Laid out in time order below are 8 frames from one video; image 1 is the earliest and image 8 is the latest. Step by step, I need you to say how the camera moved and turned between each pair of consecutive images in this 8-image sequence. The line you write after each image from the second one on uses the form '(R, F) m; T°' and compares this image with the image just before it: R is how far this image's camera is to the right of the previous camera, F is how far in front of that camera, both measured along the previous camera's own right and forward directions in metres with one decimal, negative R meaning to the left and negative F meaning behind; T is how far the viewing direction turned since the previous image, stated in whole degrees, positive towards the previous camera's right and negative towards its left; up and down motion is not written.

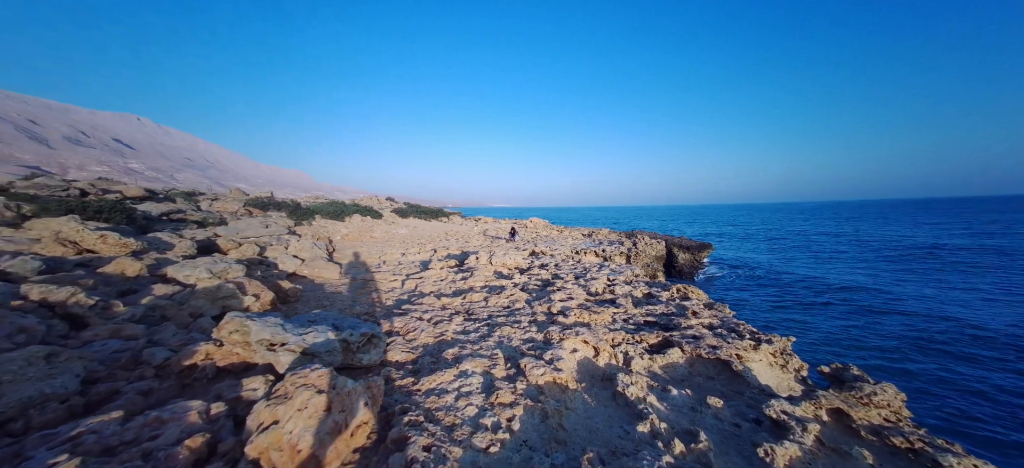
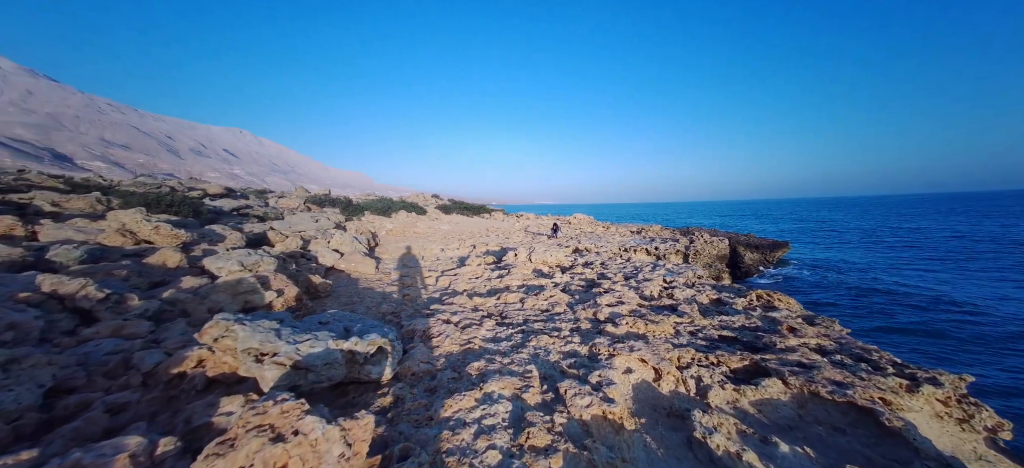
(0.0, +0.6) m; -8°
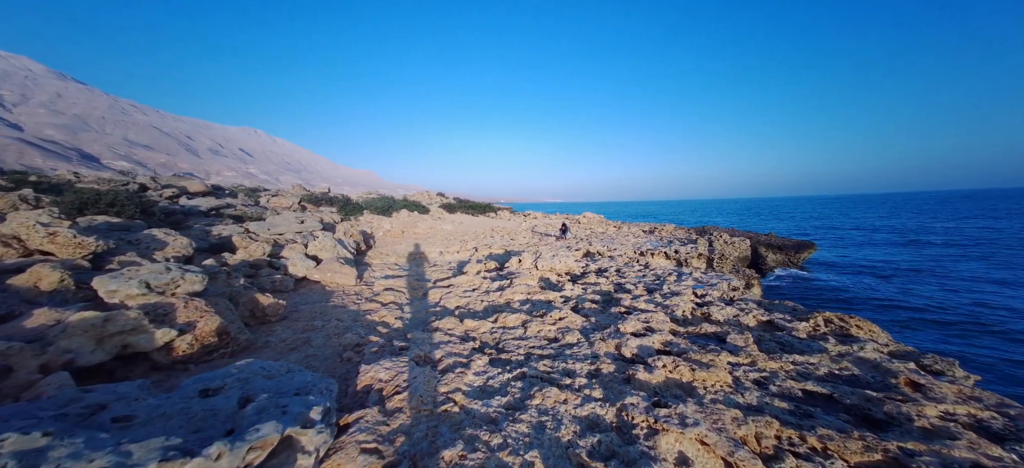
(+0.1, +1.0) m; -1°
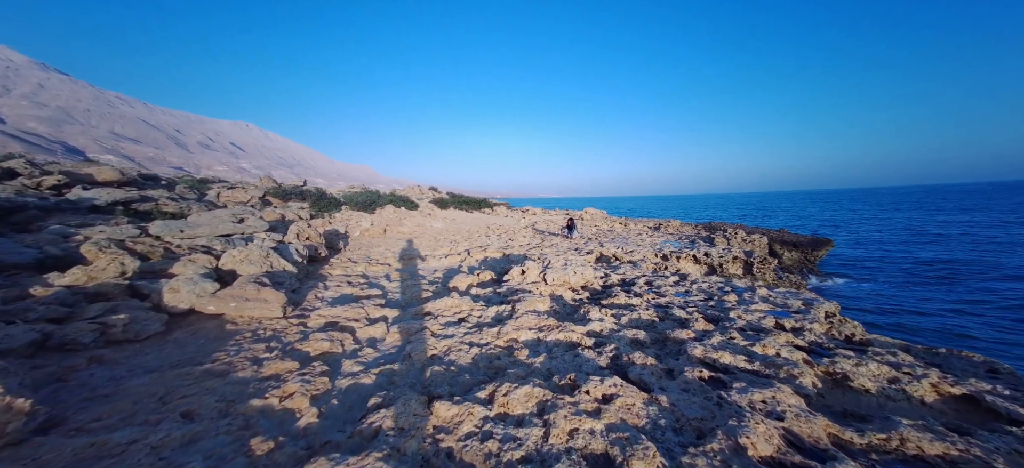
(-0.1, +2.0) m; +1°
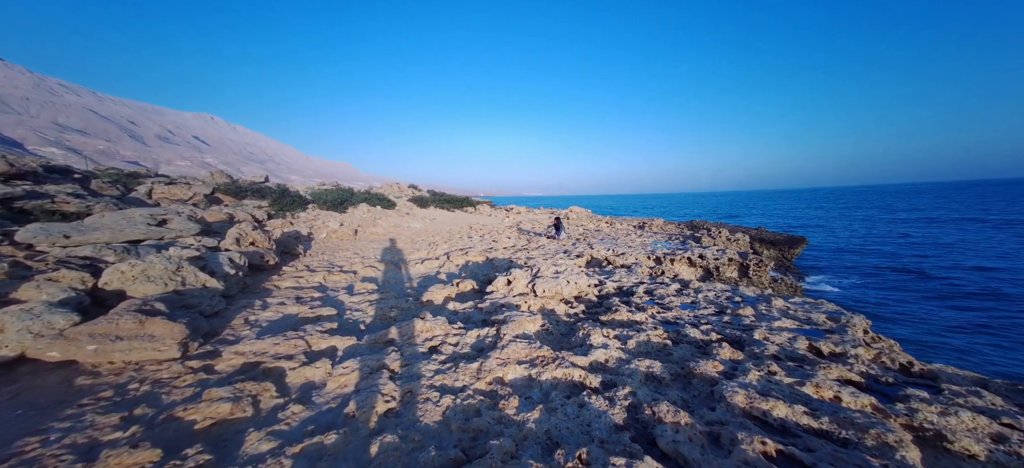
(0.0, +0.9) m; +3°
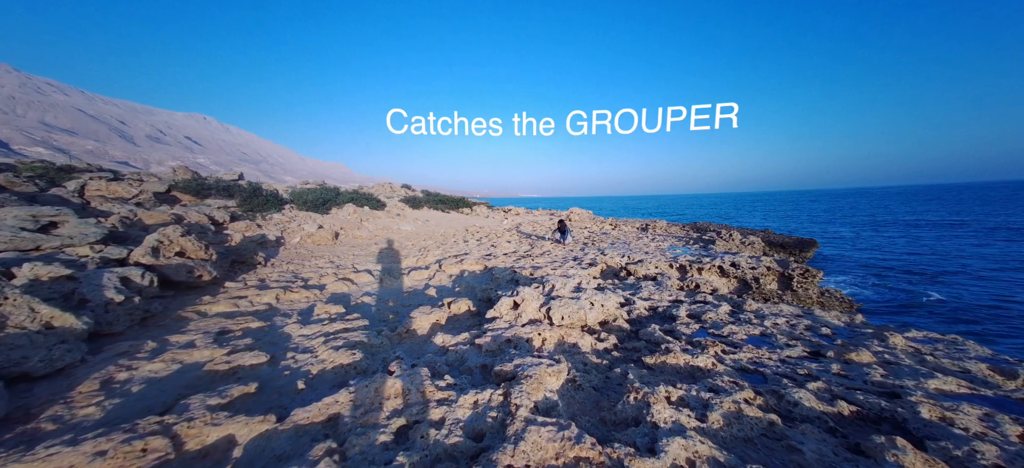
(-0.2, +1.4) m; +1°
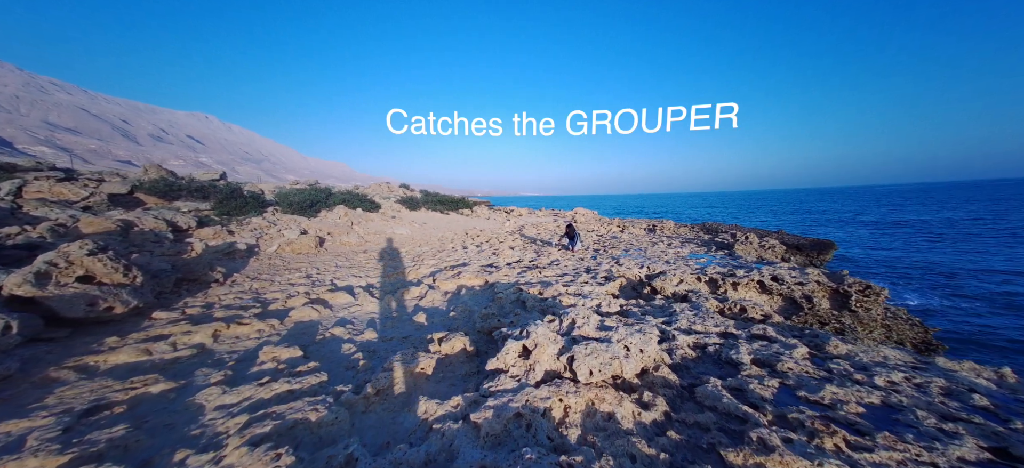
(-0.1, +1.2) m; 0°
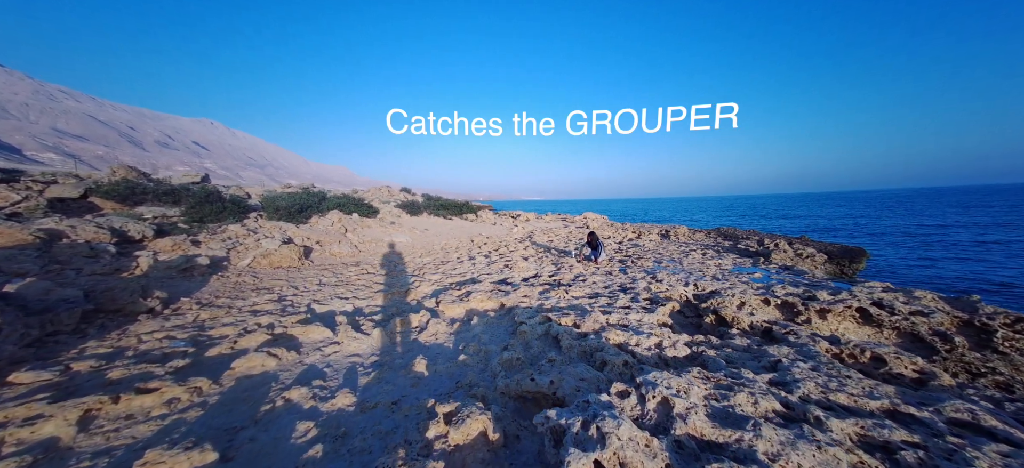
(-0.4, +1.5) m; -1°
